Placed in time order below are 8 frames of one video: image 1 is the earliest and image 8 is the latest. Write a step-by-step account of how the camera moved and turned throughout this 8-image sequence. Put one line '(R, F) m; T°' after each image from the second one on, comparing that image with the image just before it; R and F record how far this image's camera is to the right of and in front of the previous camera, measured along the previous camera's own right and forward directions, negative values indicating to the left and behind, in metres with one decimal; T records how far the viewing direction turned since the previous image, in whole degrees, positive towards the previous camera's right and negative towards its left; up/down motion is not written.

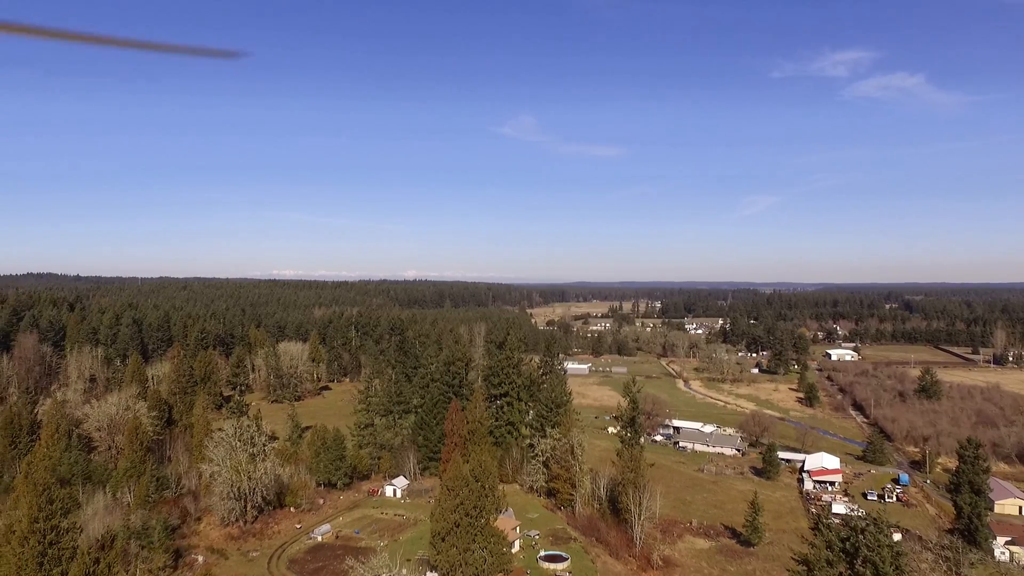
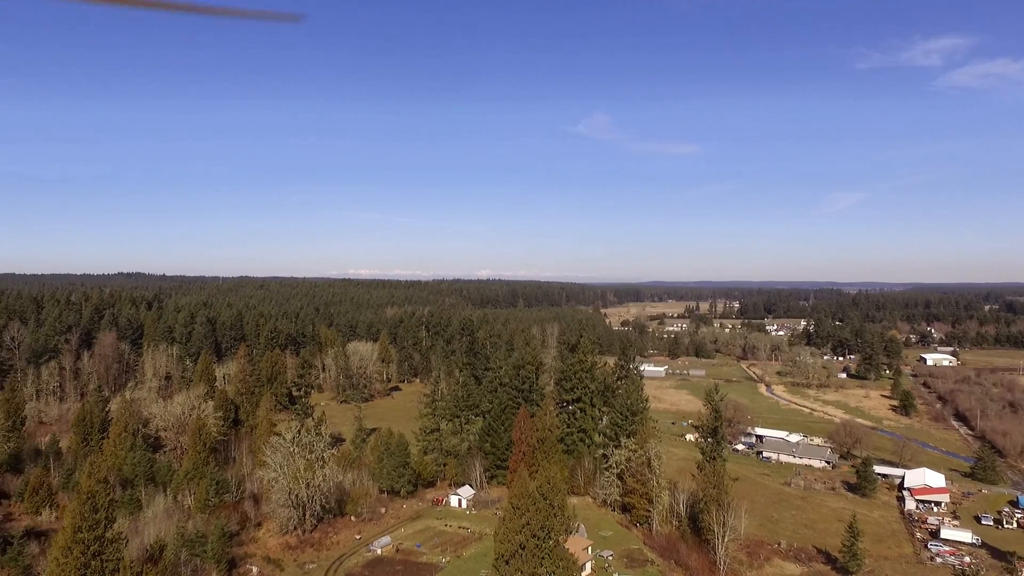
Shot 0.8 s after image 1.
(+0.1, +1.9) m; -5°
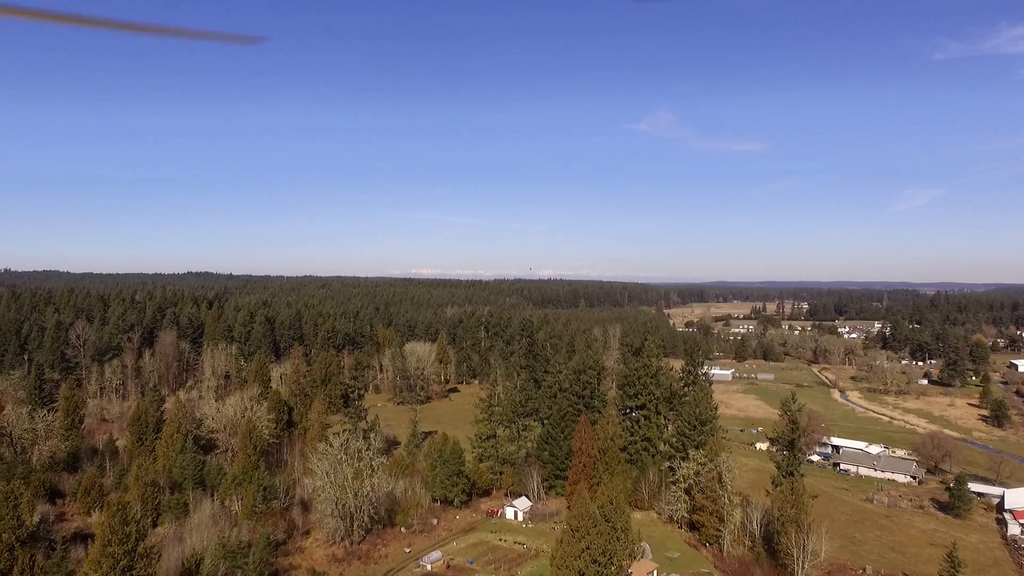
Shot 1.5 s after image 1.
(+0.1, +1.8) m; -4°
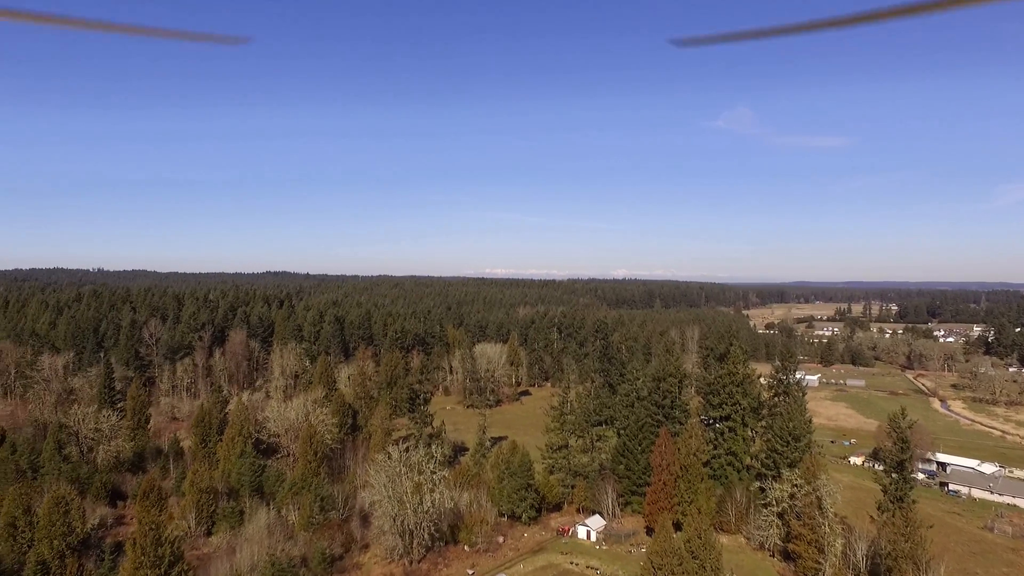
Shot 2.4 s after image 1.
(0.0, +2.3) m; -5°
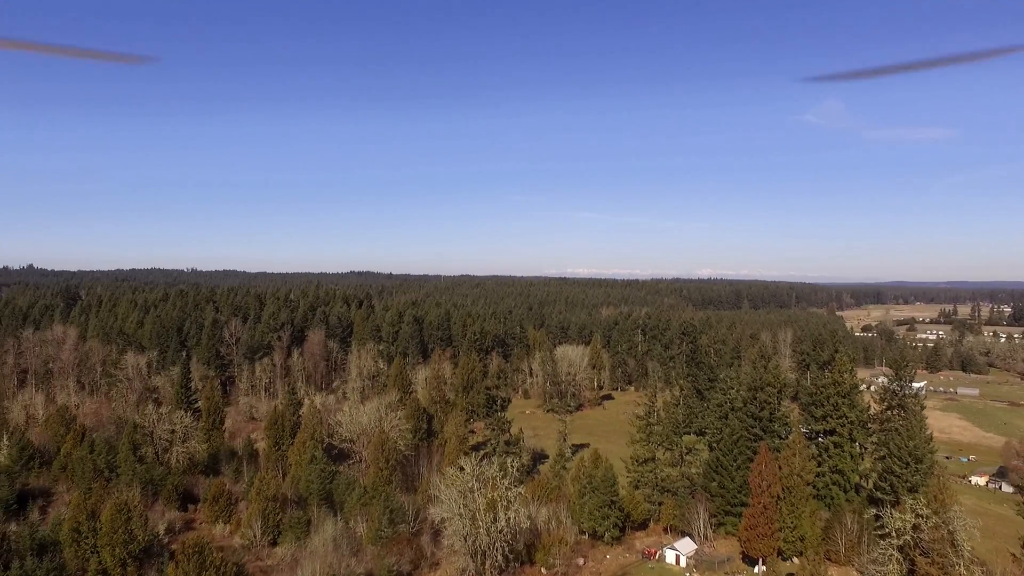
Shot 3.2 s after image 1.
(0.0, +2.2) m; -6°
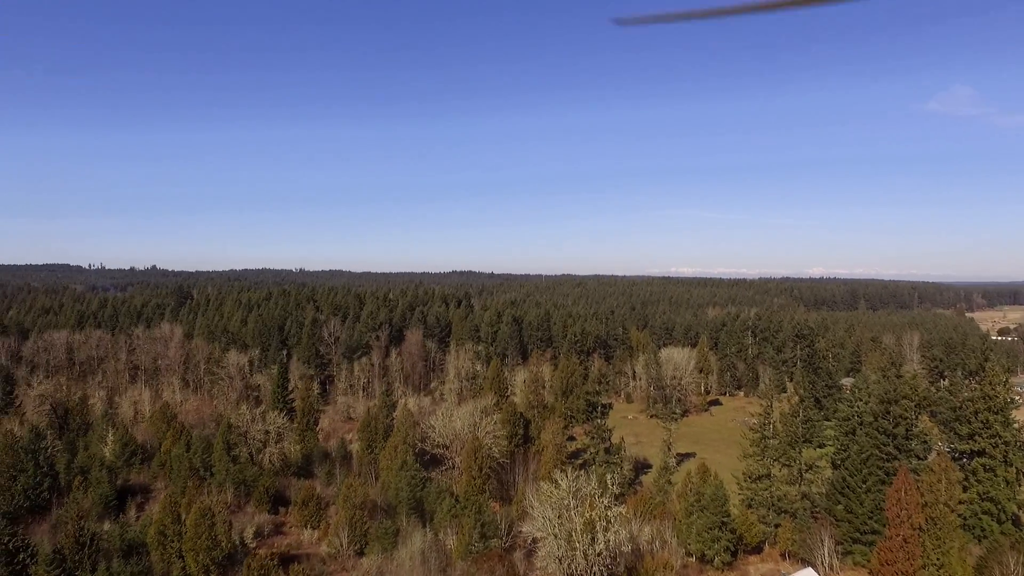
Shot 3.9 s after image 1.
(+0.1, +2.0) m; -7°
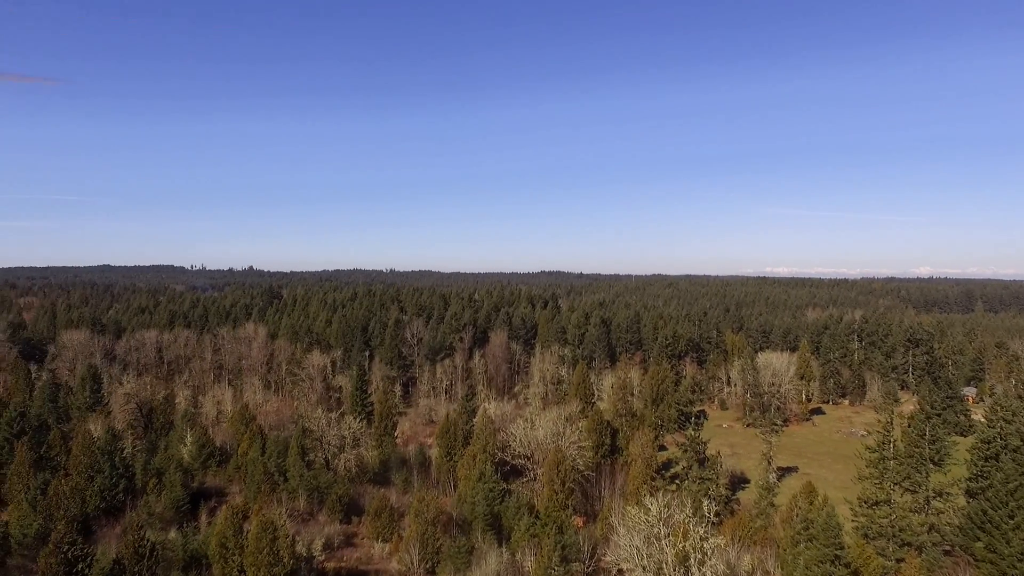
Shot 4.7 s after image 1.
(+0.2, +2.1) m; -6°
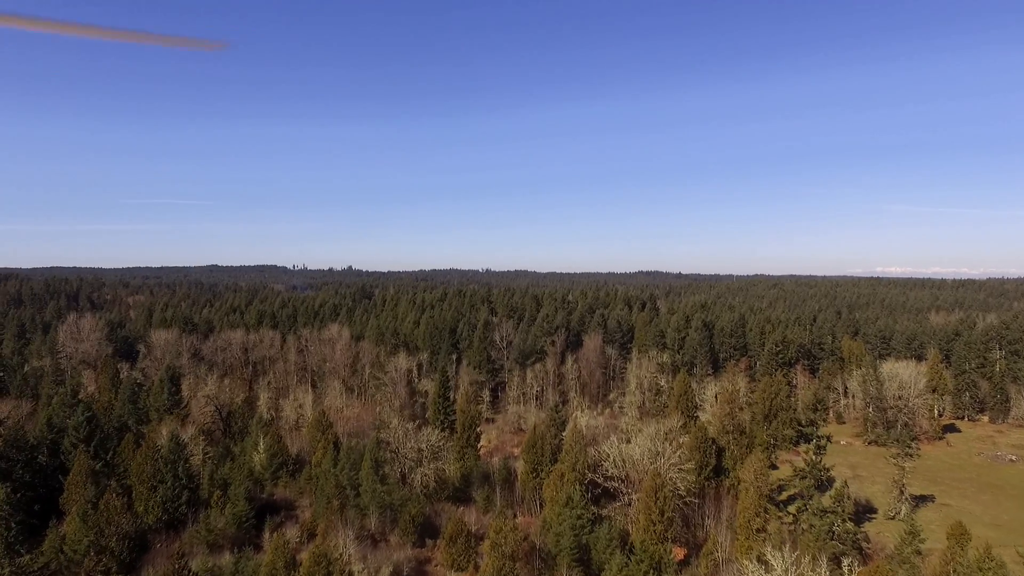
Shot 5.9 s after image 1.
(+0.2, +3.3) m; -7°
